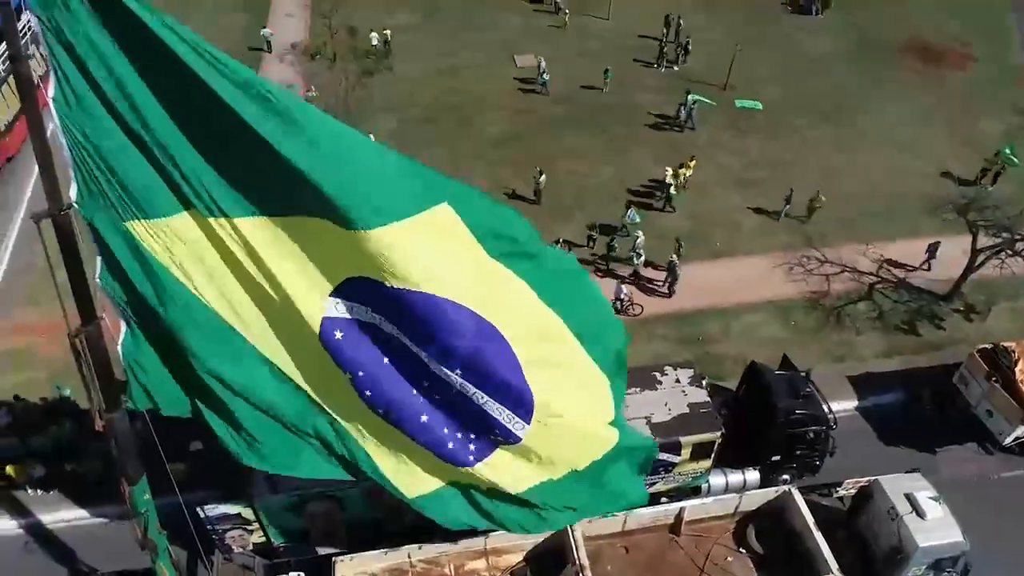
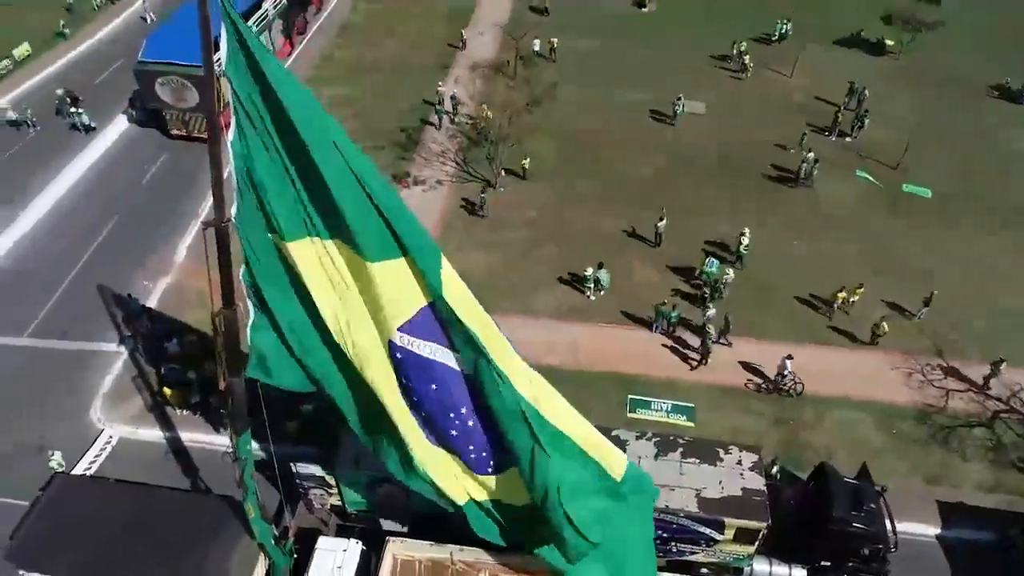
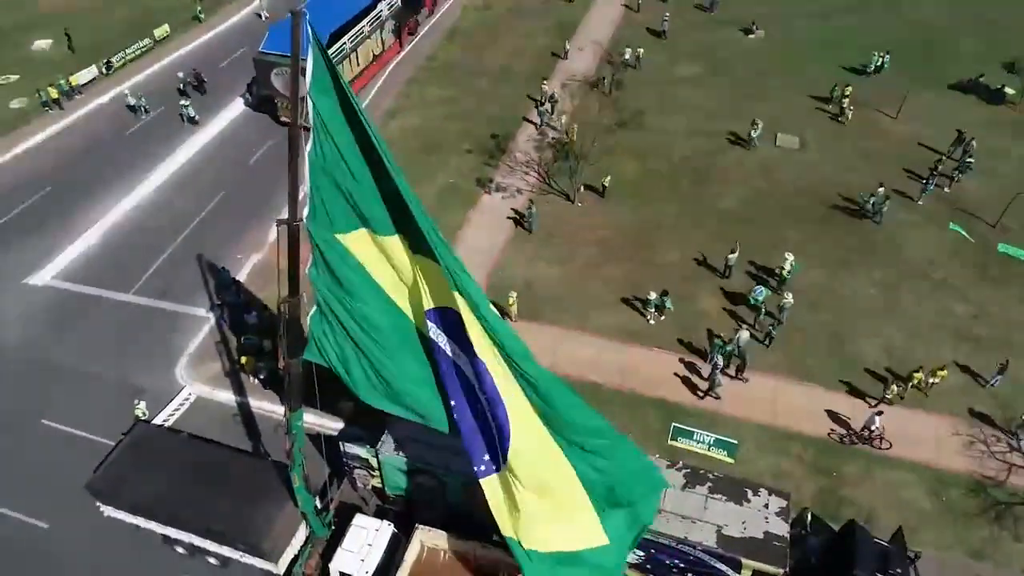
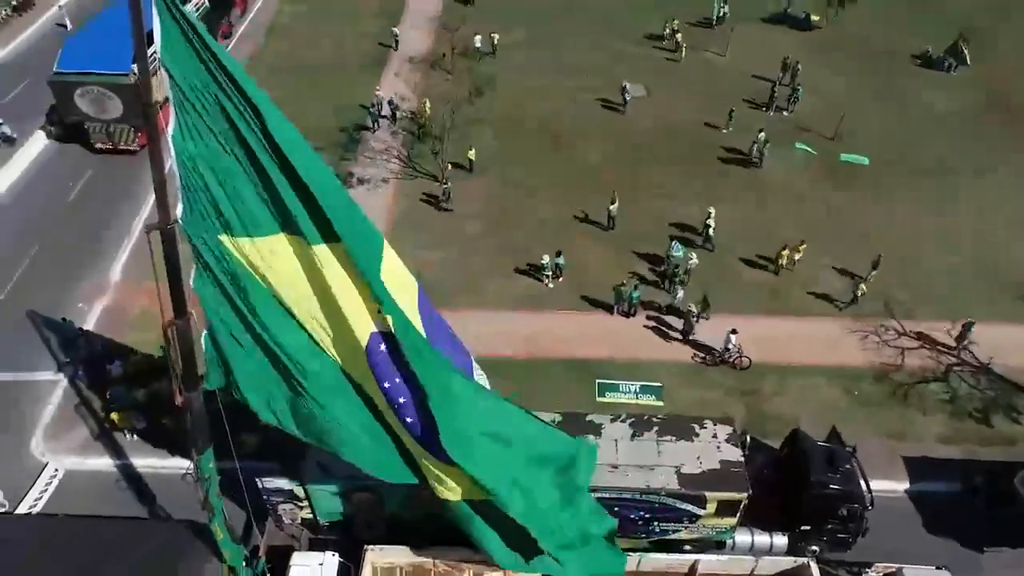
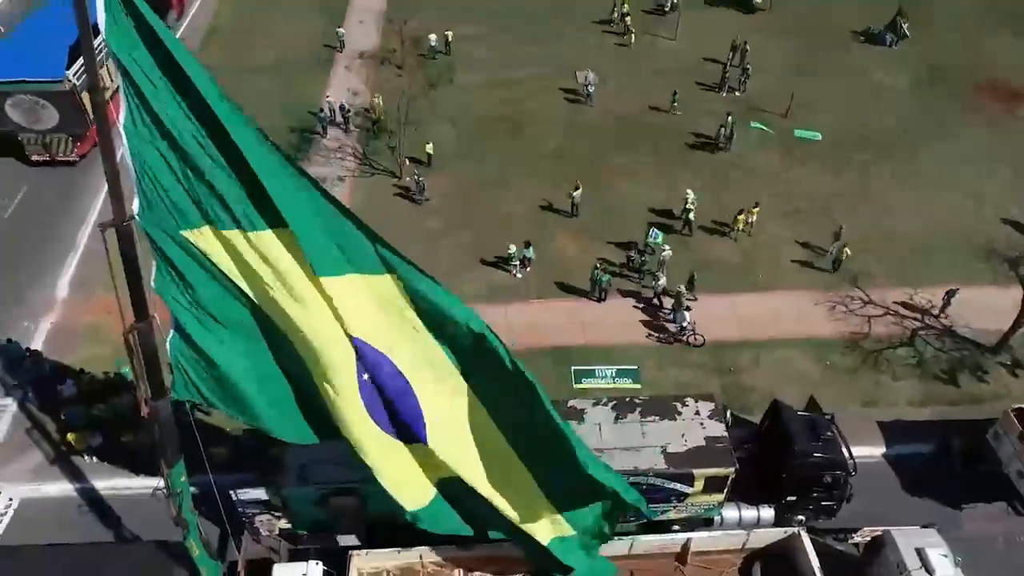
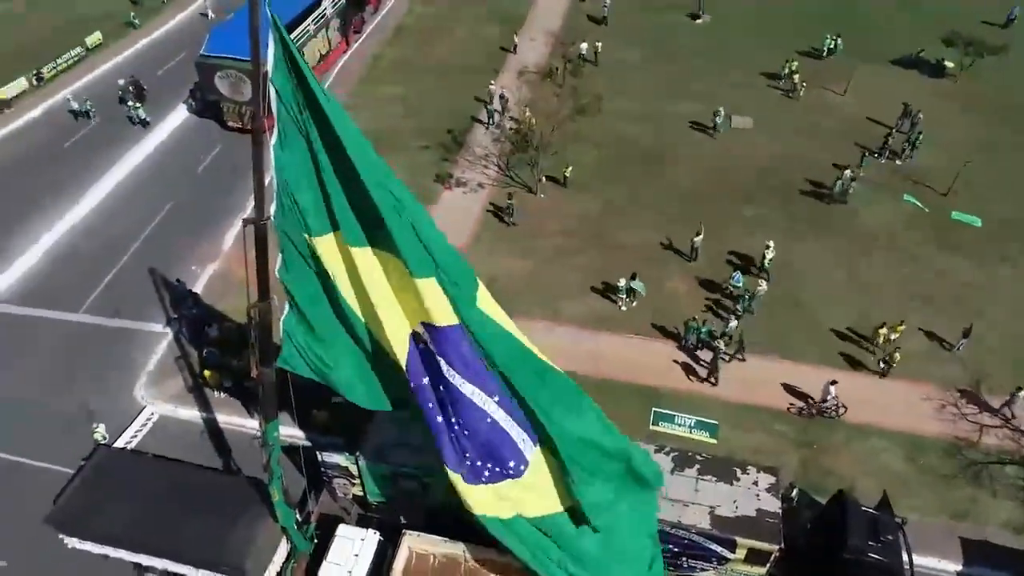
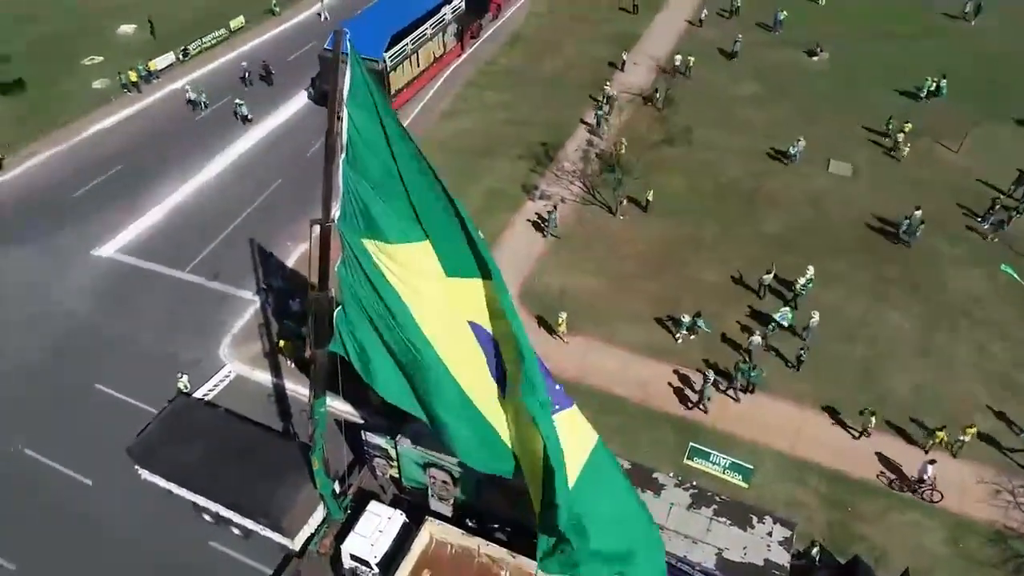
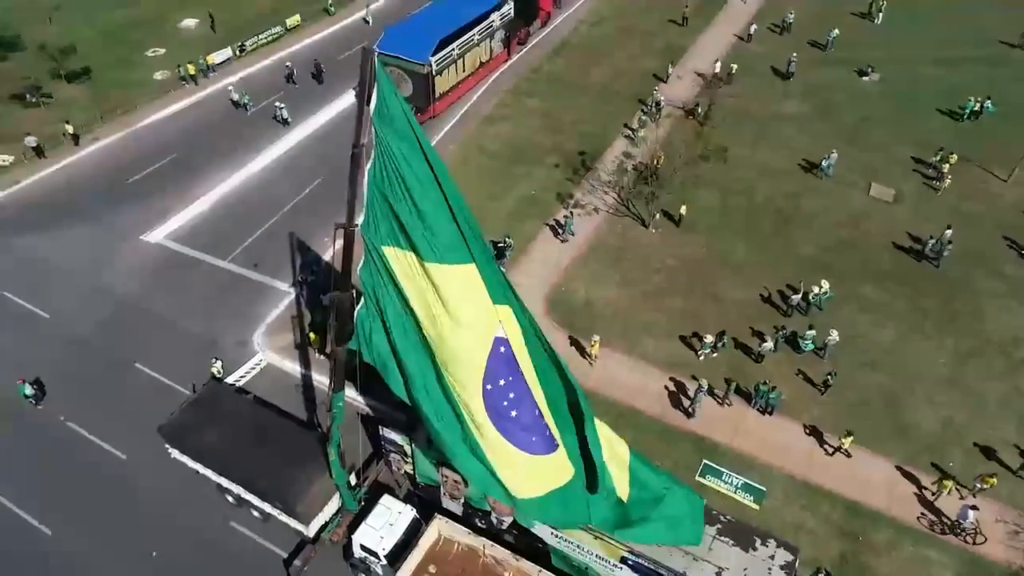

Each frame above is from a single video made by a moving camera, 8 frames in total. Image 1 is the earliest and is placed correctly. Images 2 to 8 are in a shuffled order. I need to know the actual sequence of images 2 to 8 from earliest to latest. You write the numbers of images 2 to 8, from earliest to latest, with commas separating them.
5, 4, 2, 6, 3, 7, 8
